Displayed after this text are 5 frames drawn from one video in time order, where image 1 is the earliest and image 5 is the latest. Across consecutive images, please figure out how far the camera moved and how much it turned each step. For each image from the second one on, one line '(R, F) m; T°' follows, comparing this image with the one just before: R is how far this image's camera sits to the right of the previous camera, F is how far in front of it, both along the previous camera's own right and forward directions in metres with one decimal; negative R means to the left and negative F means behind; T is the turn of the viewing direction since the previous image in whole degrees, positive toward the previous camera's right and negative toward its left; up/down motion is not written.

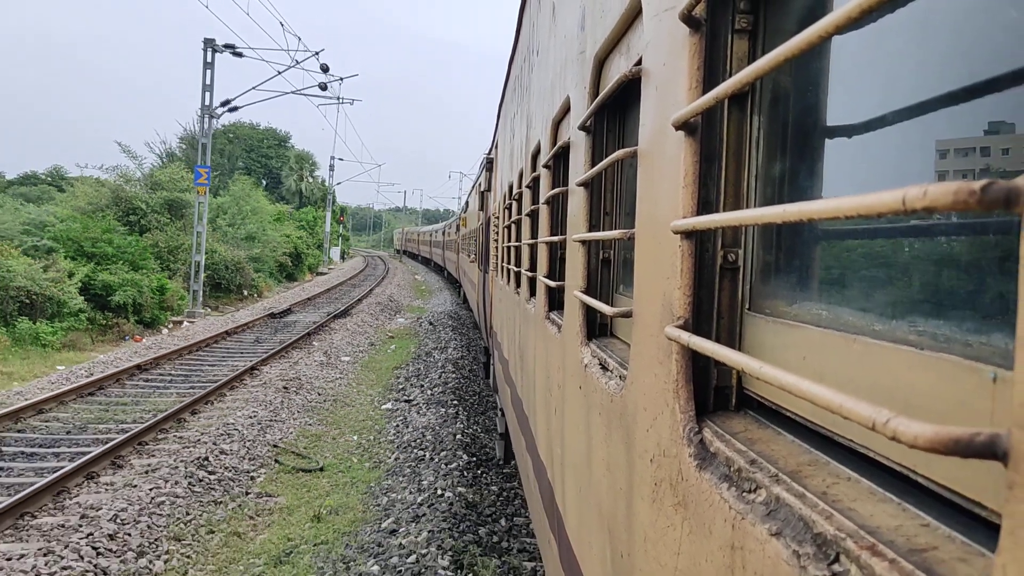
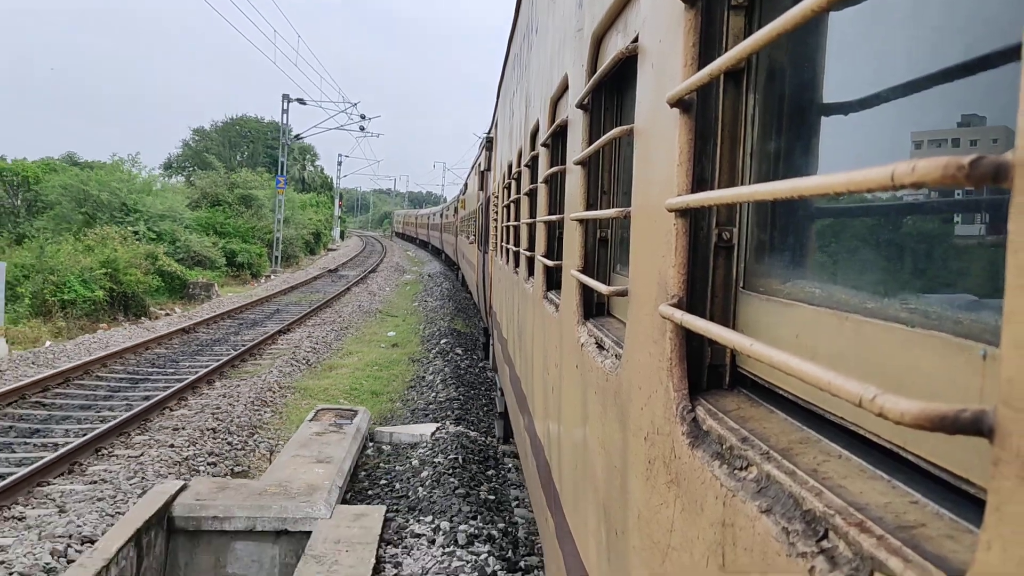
(+0.8, +0.1) m; 0°
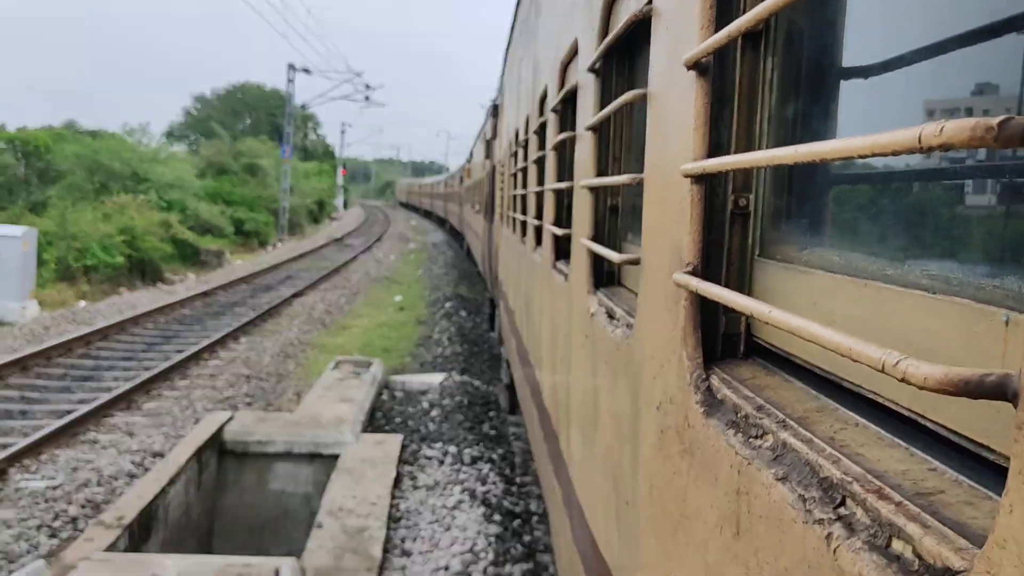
(-0.7, +0.6) m; 0°
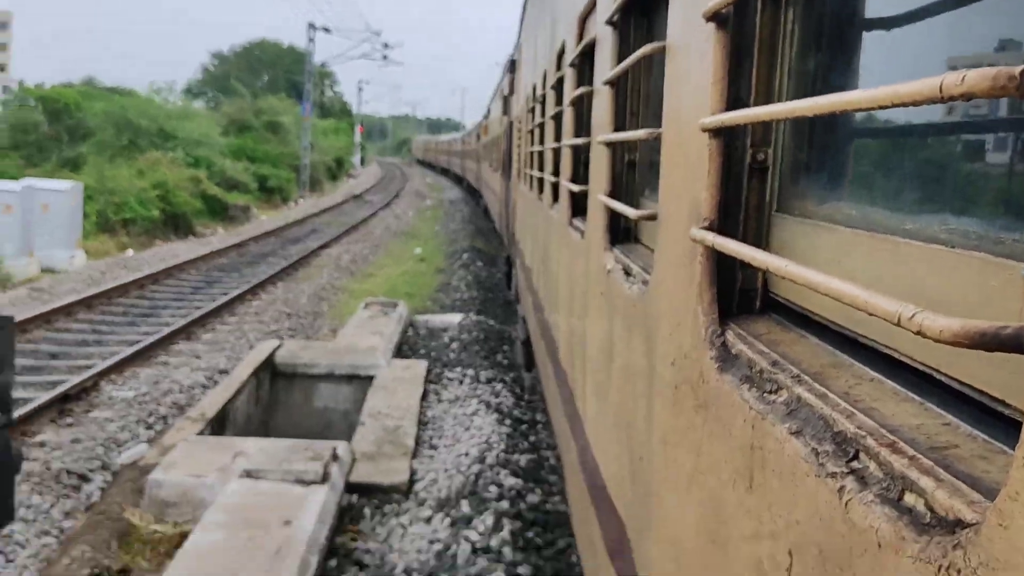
(0.0, -0.5) m; -1°
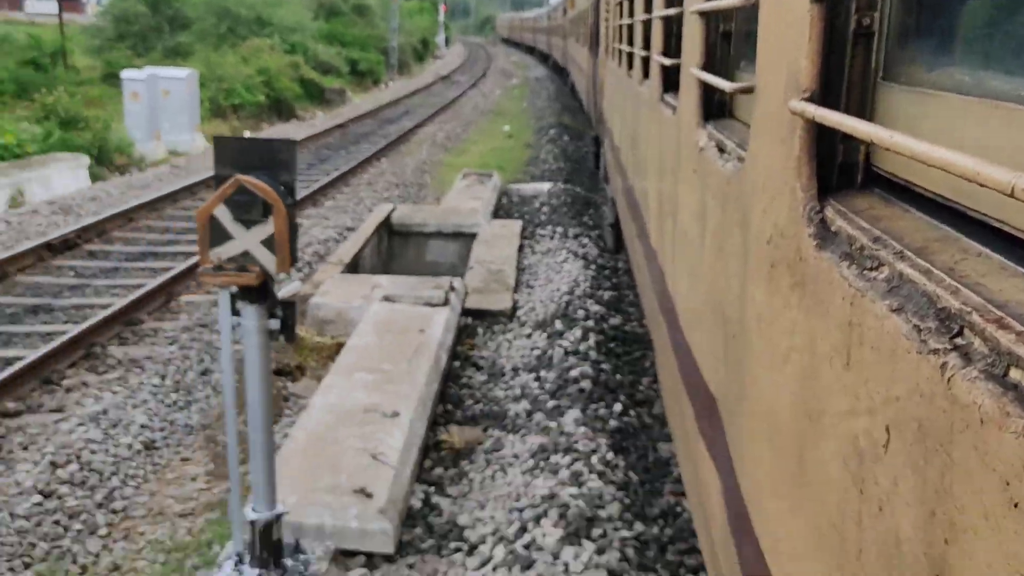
(0.0, -0.5) m; -7°
